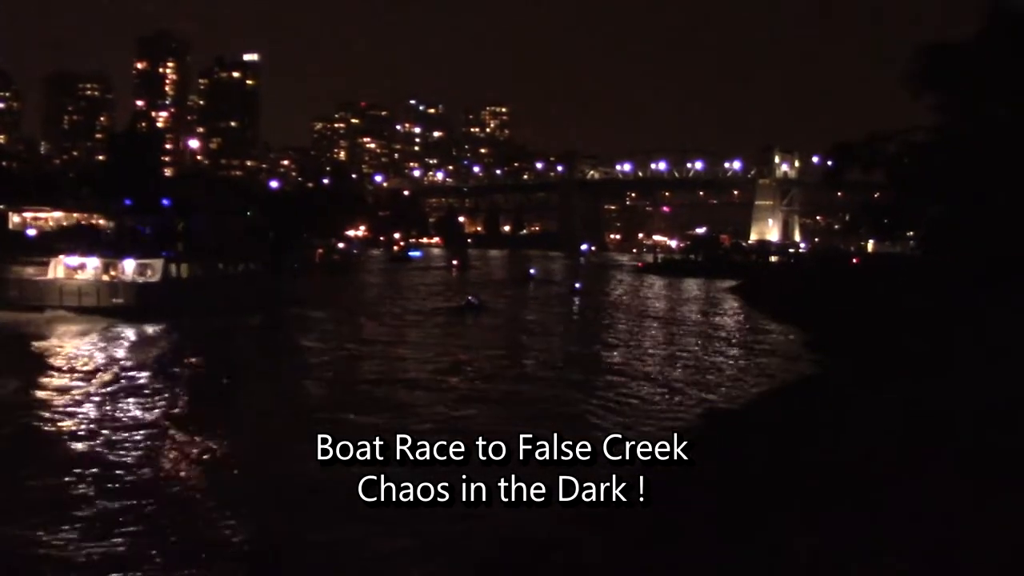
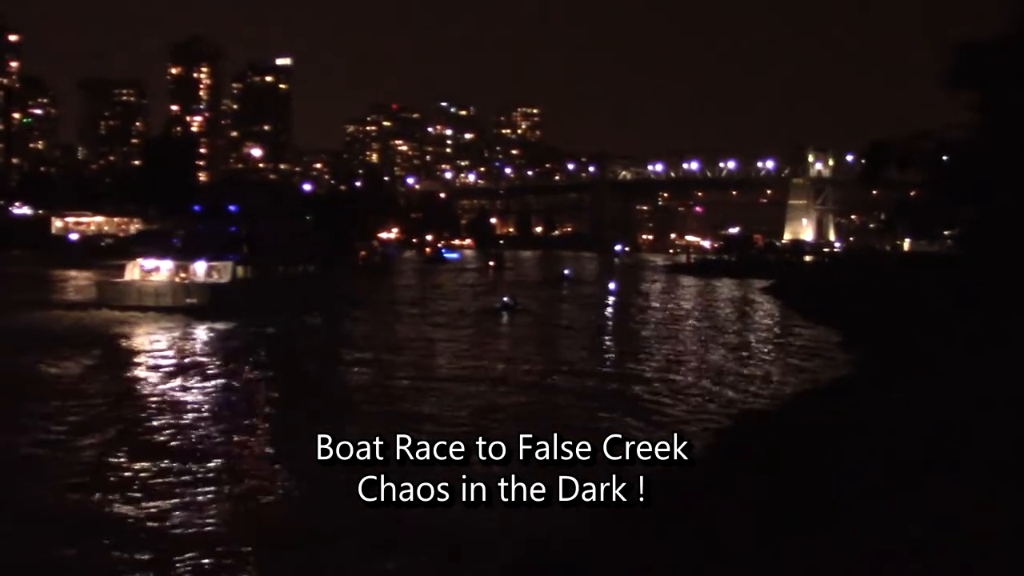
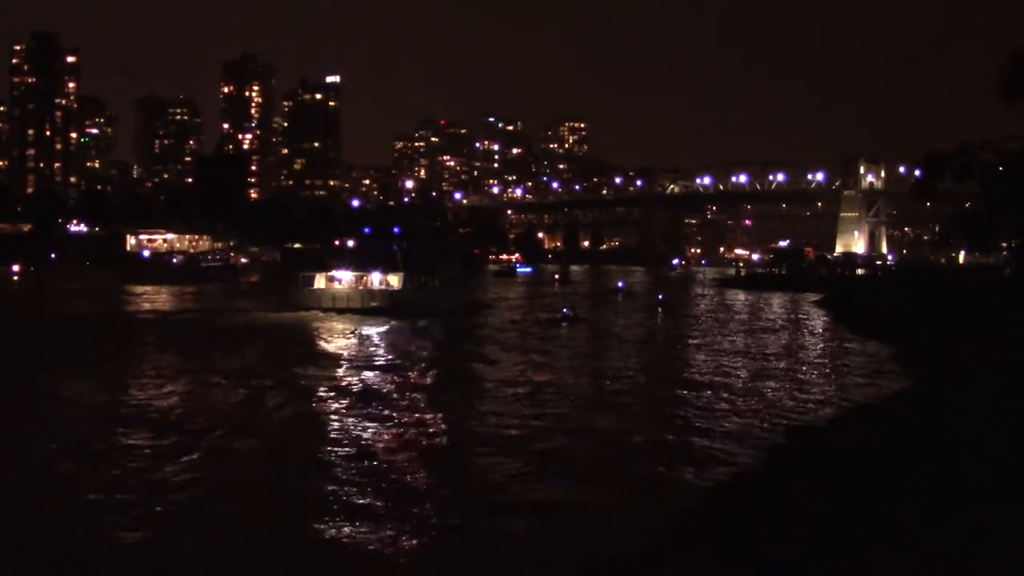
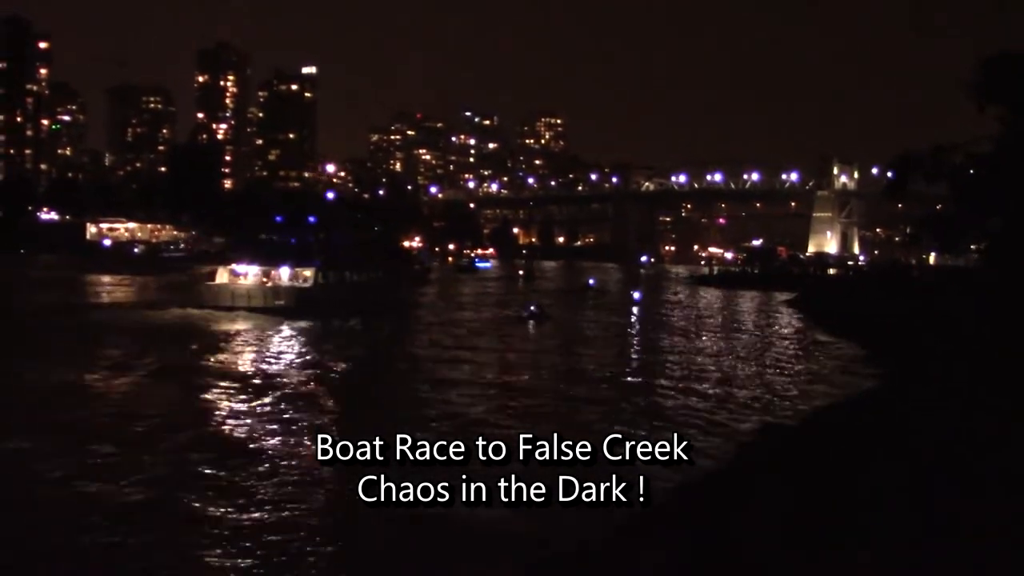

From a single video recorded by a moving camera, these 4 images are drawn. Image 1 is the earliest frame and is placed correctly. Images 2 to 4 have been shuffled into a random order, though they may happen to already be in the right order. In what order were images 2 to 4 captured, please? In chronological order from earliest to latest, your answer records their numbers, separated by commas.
2, 4, 3
